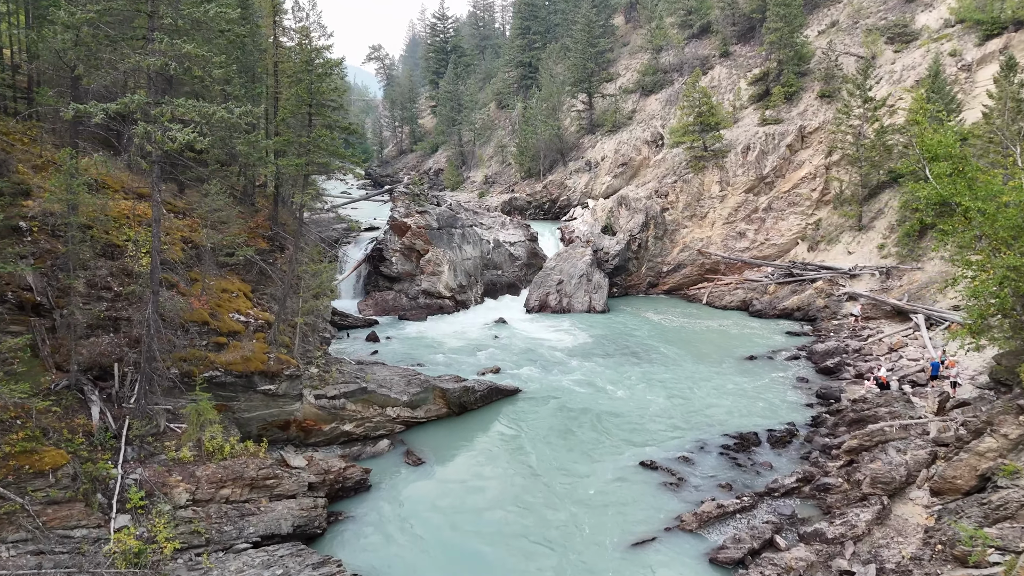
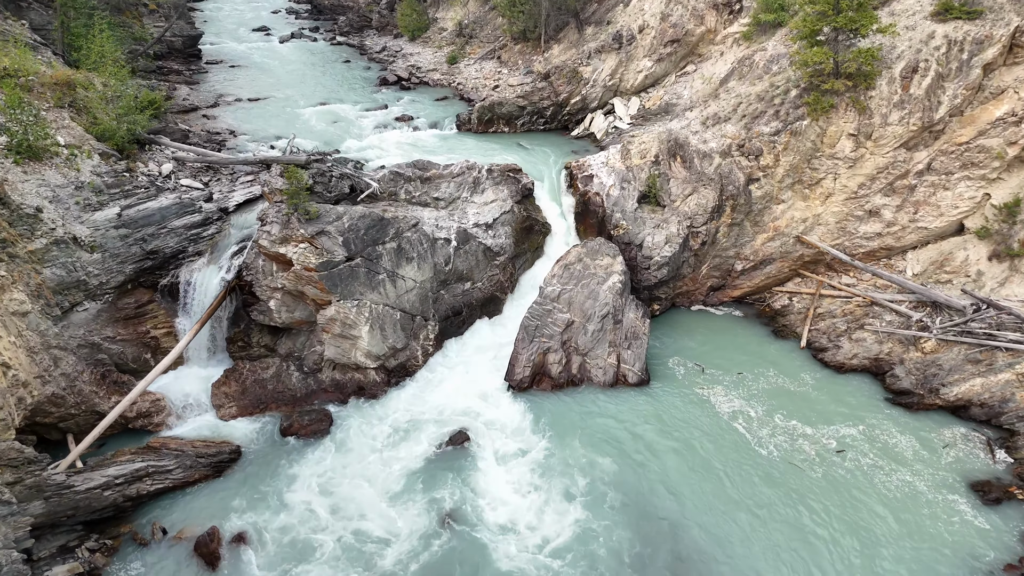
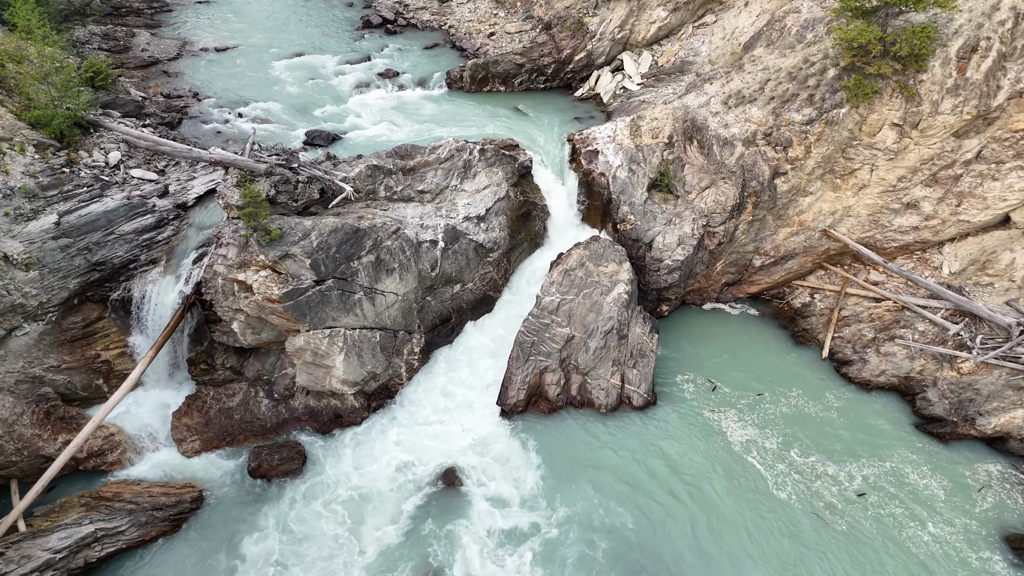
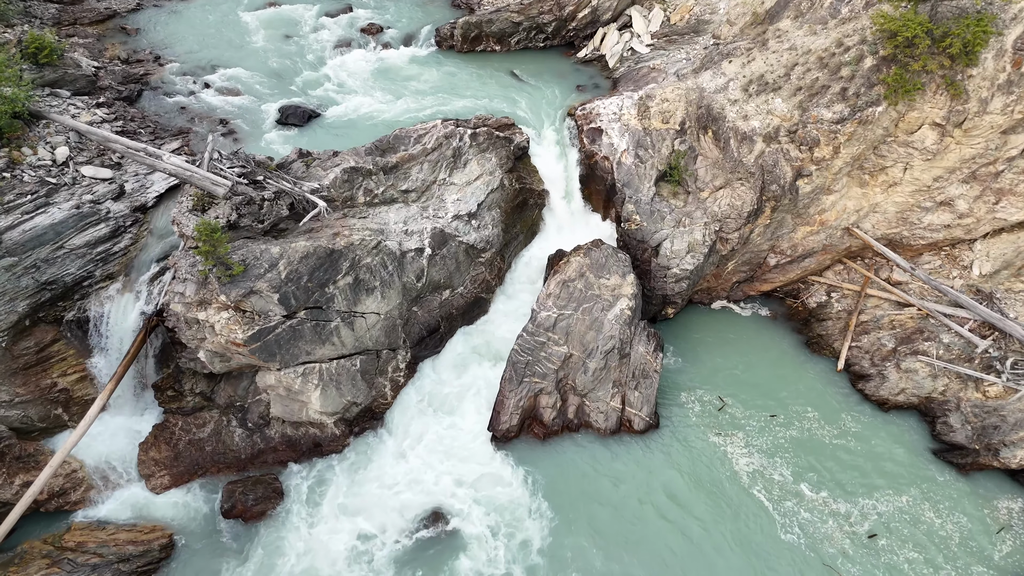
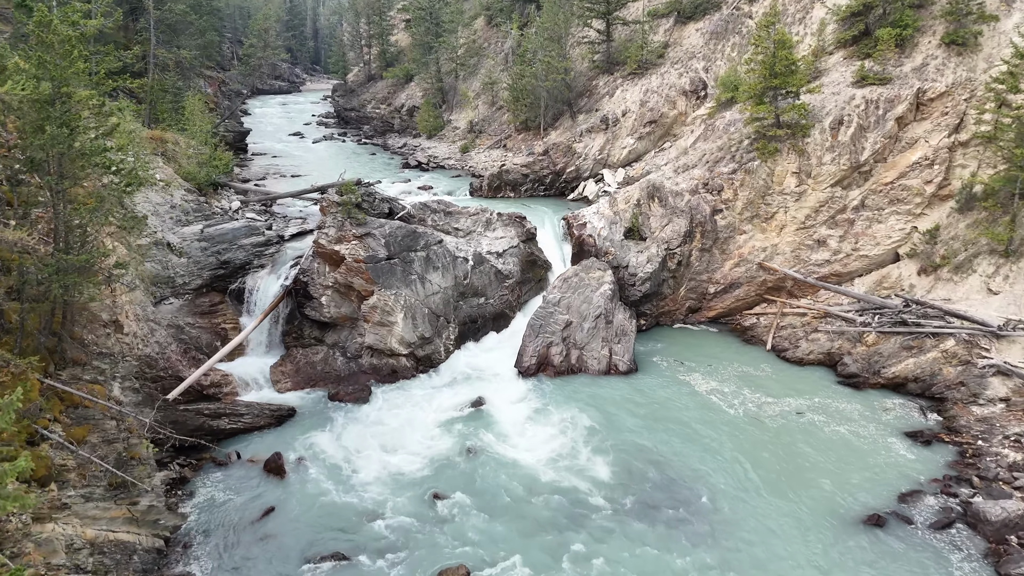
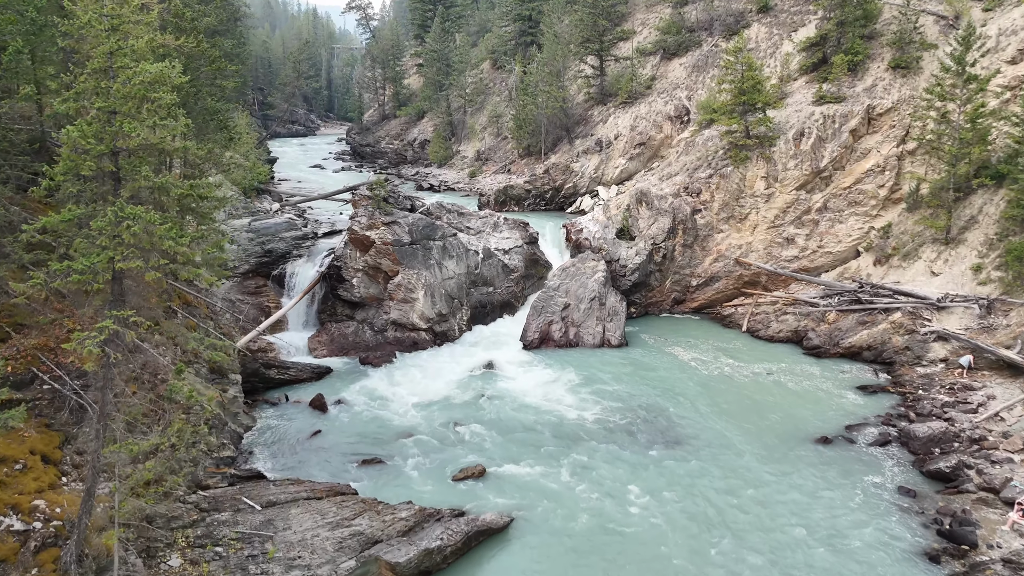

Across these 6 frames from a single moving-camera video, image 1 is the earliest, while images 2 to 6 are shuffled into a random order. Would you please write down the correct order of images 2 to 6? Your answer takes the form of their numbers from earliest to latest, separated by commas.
6, 5, 2, 3, 4
